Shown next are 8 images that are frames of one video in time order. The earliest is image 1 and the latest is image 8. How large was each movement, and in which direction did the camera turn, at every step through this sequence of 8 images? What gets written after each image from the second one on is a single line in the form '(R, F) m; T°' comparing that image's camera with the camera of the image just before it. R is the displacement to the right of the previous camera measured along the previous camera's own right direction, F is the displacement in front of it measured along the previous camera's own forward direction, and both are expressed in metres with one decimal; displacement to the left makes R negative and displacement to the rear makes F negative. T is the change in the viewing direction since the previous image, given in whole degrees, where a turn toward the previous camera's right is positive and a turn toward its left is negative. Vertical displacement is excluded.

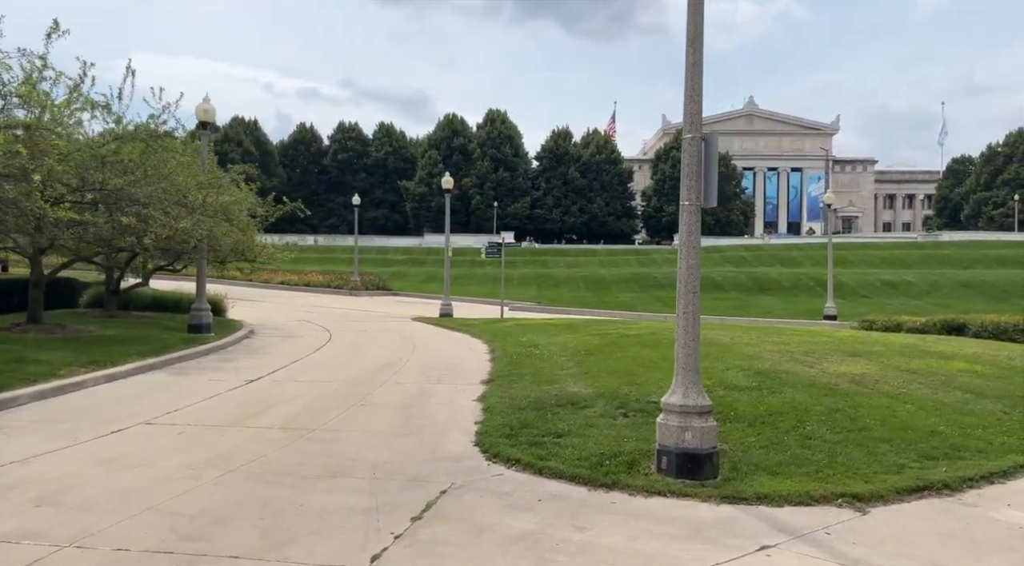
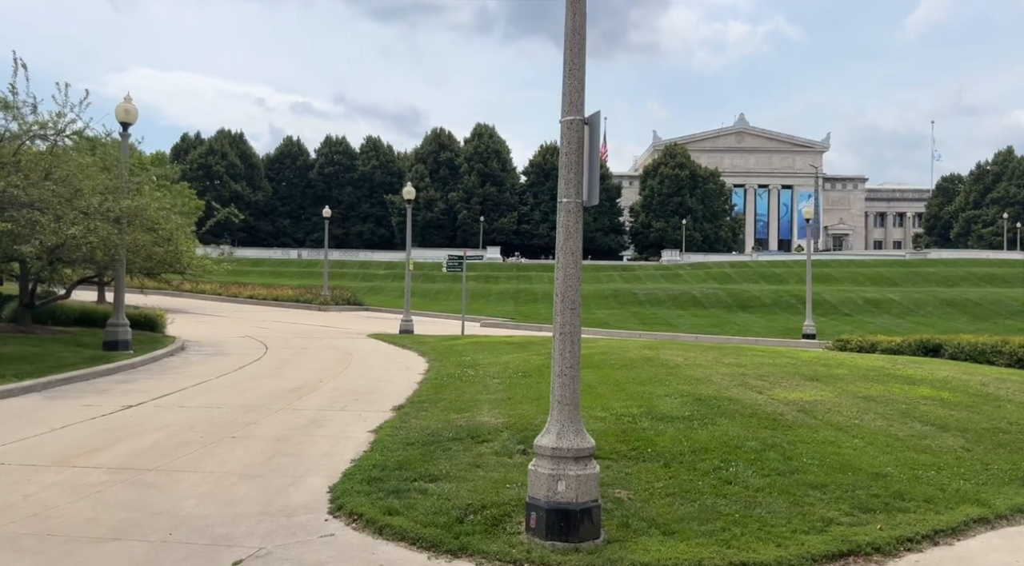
(+0.9, +1.1) m; +1°
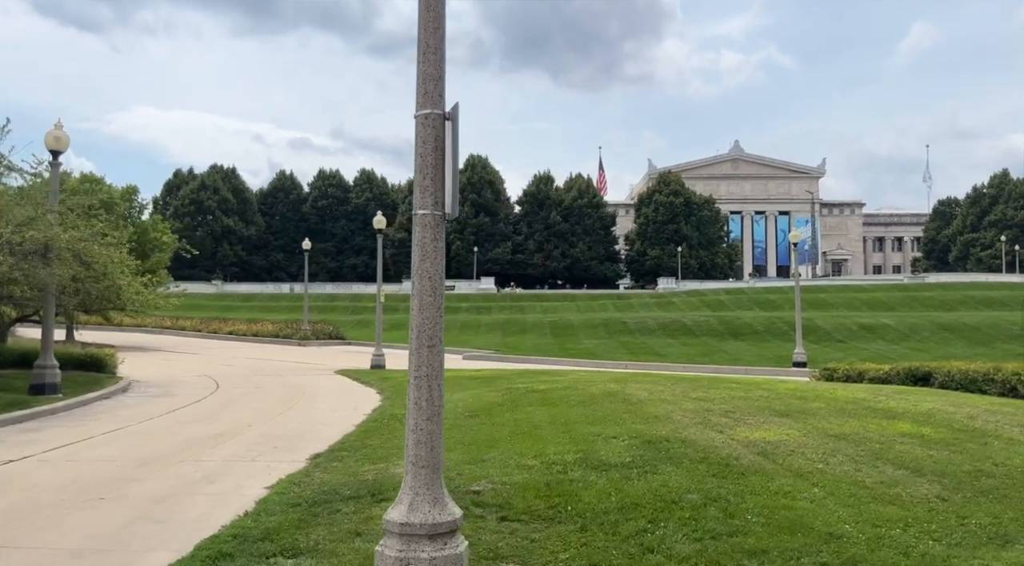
(+0.8, +0.9) m; 0°
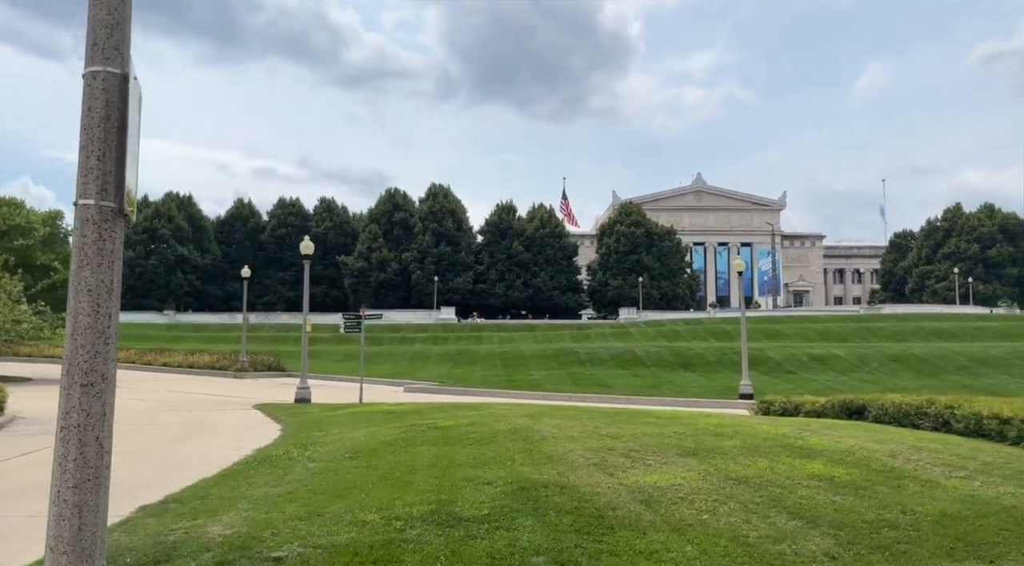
(+1.0, +0.9) m; +2°
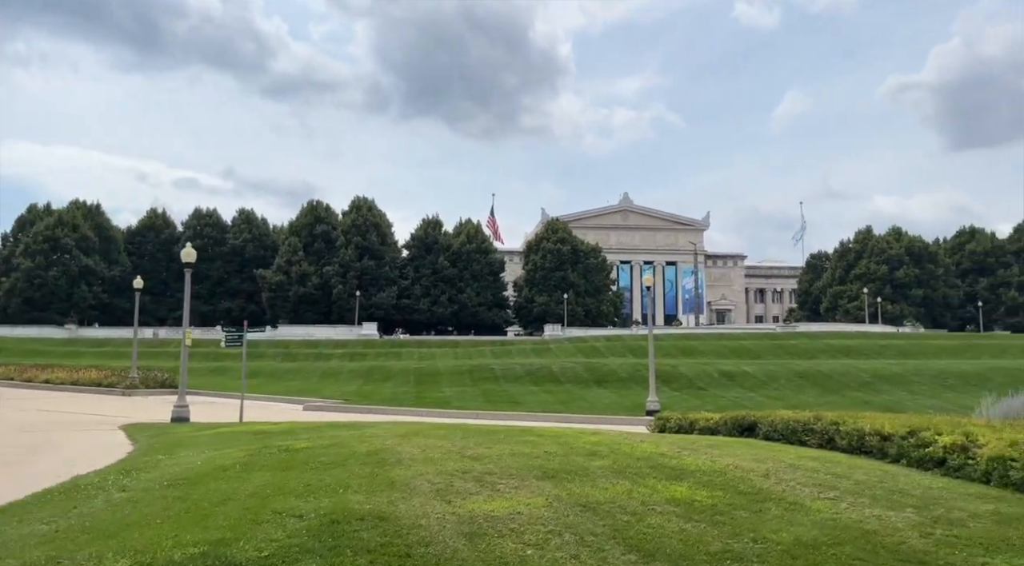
(+1.0, +0.8) m; +5°
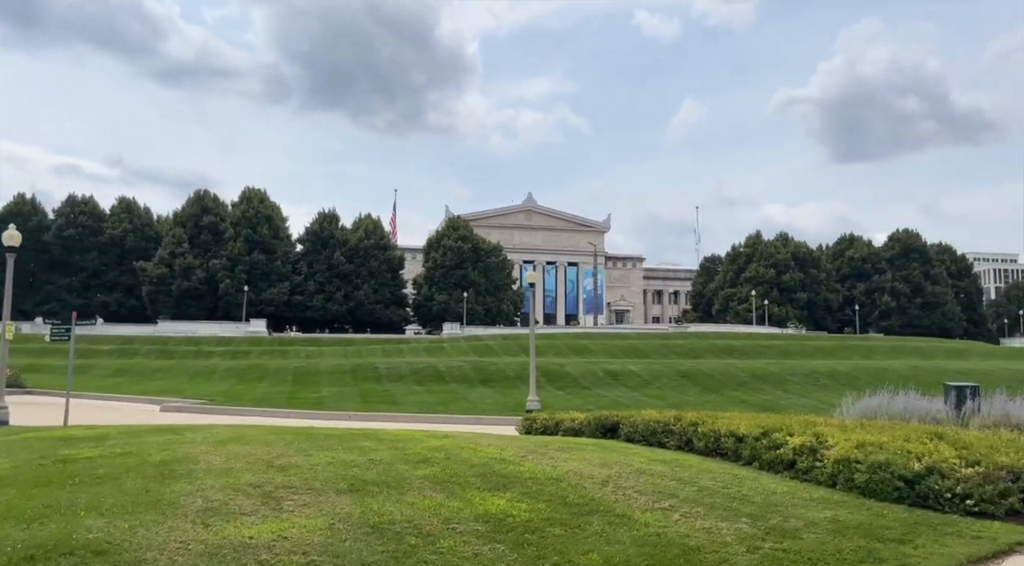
(+1.0, +1.0) m; +7°
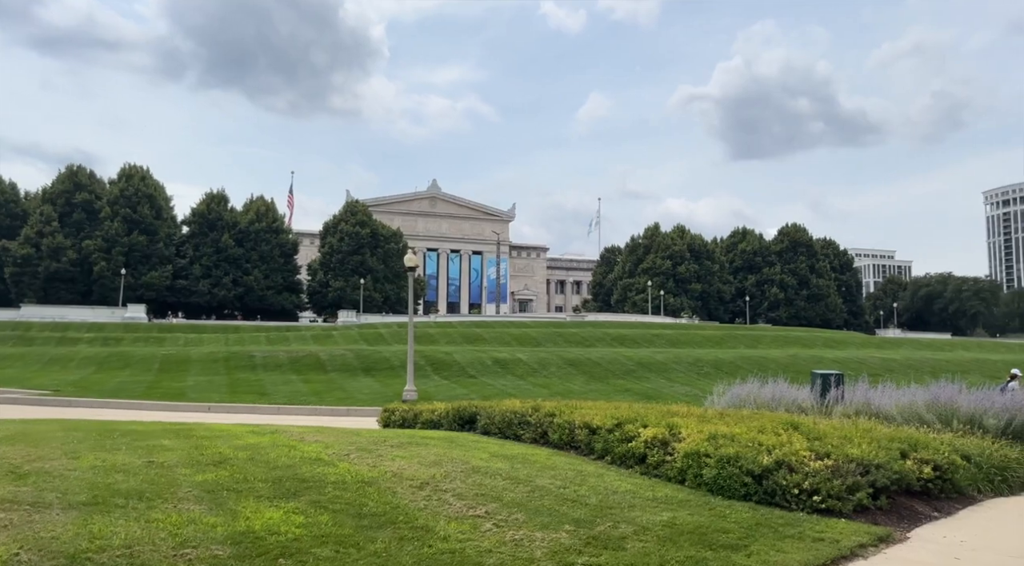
(+1.0, +1.2) m; +7°
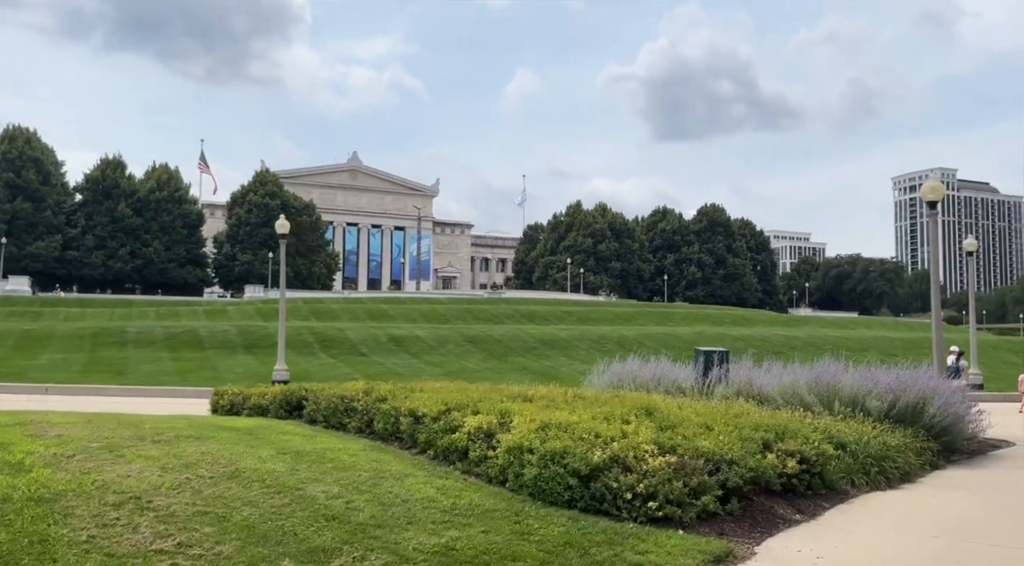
(+1.5, +2.0) m; +5°
